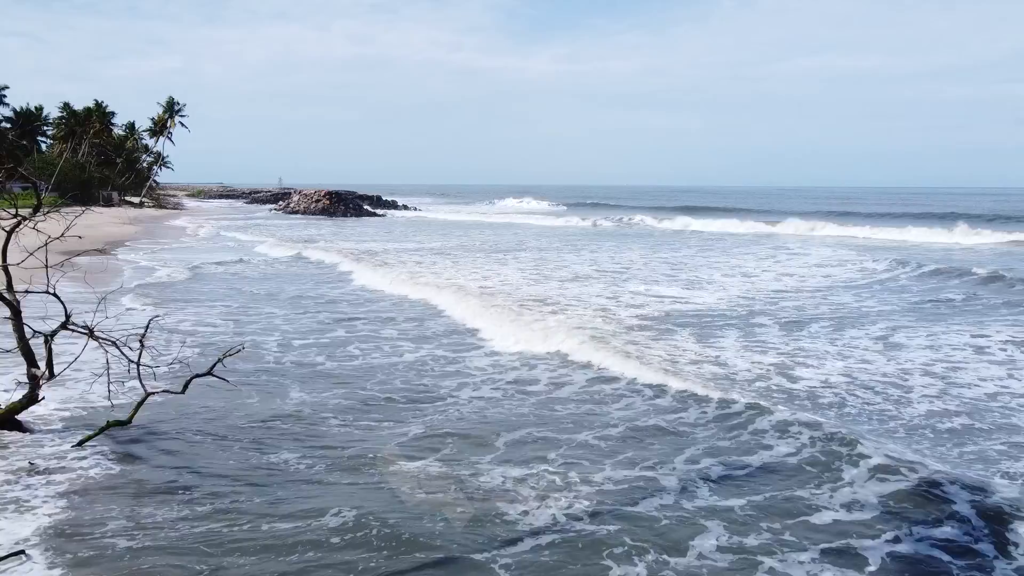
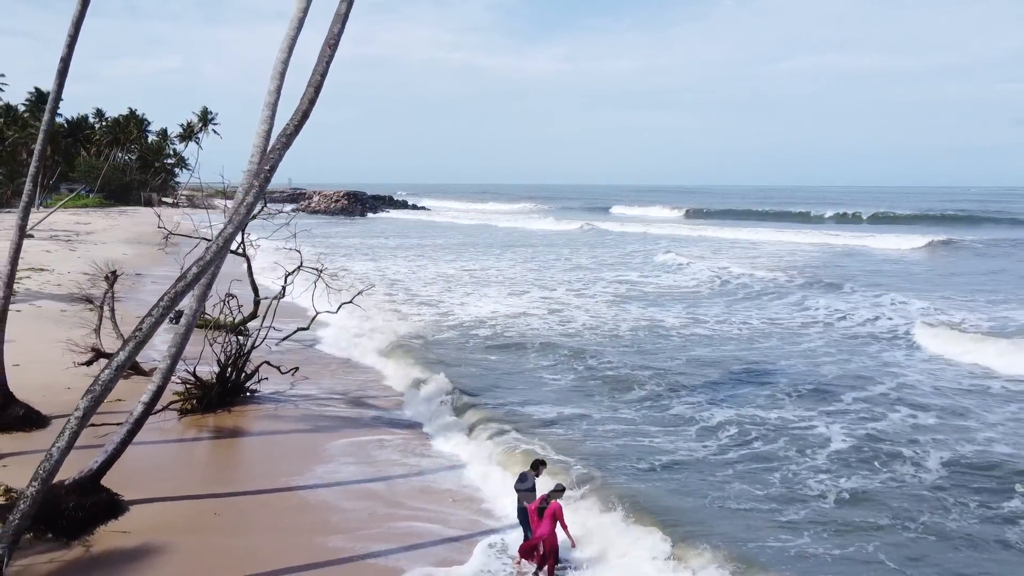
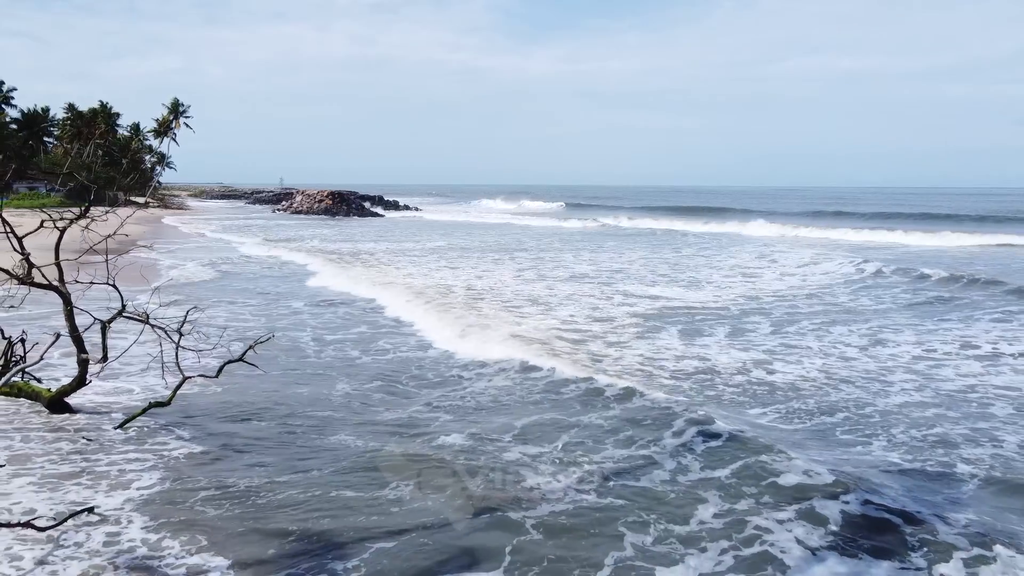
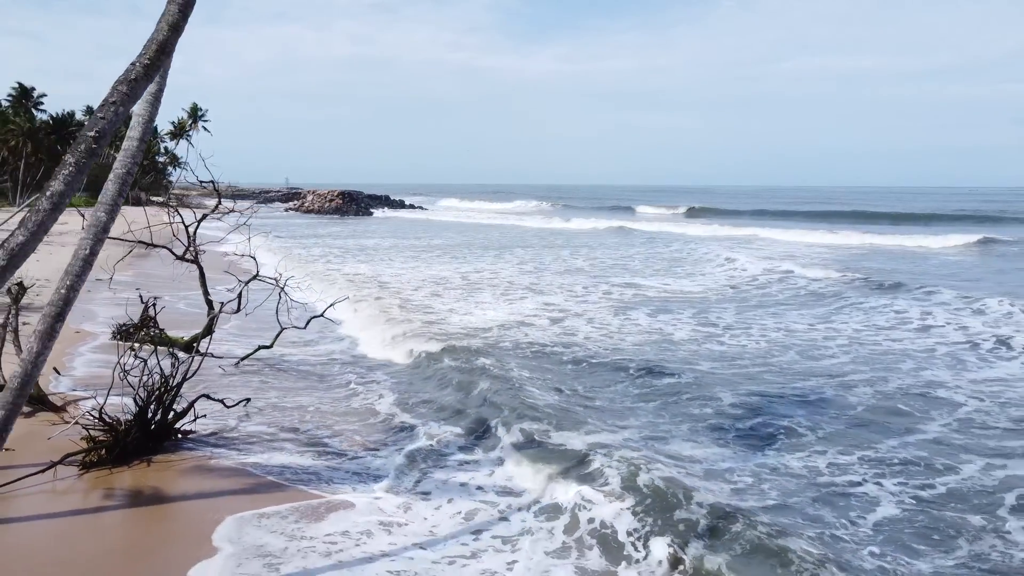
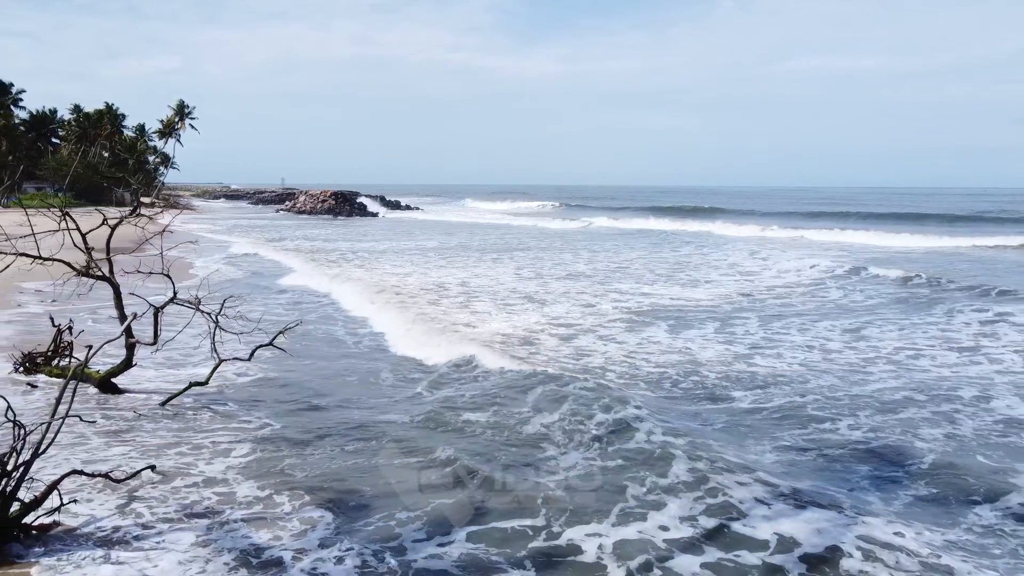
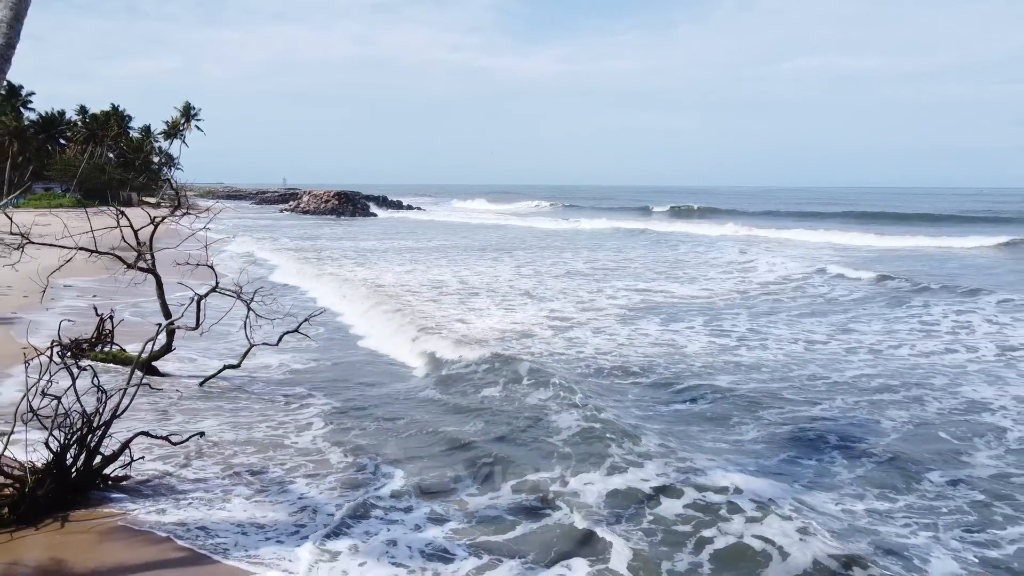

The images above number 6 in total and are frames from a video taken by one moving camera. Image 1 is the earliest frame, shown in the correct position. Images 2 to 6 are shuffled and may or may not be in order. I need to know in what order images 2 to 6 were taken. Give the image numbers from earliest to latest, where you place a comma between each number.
3, 5, 6, 4, 2
